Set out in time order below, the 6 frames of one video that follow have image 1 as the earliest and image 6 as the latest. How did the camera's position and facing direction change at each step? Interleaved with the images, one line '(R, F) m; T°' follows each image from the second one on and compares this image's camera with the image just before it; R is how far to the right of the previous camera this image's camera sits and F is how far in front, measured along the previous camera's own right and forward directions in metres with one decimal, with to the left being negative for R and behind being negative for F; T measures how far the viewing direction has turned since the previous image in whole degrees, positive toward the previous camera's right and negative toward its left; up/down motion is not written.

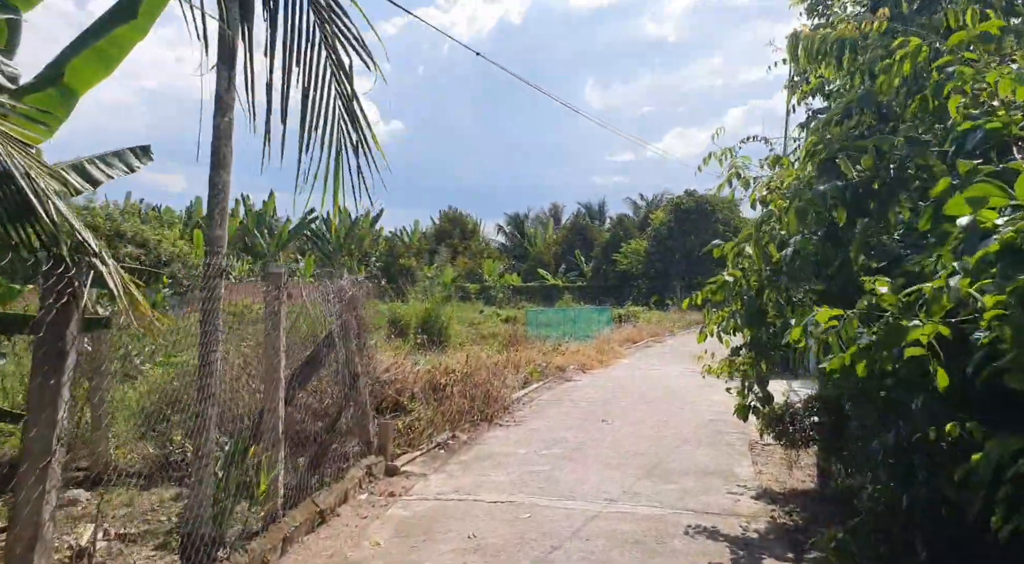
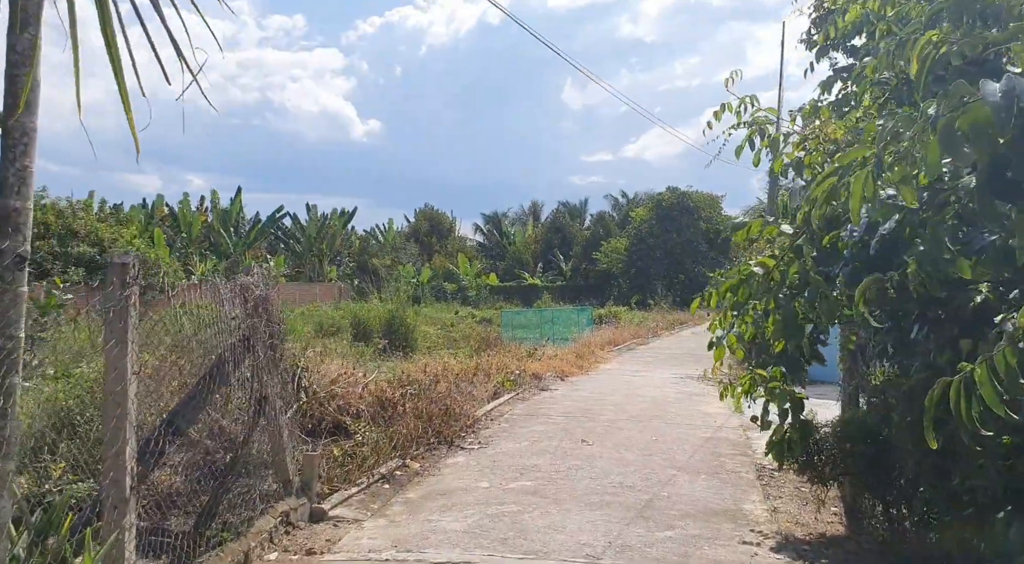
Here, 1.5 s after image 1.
(+0.2, +1.4) m; +1°
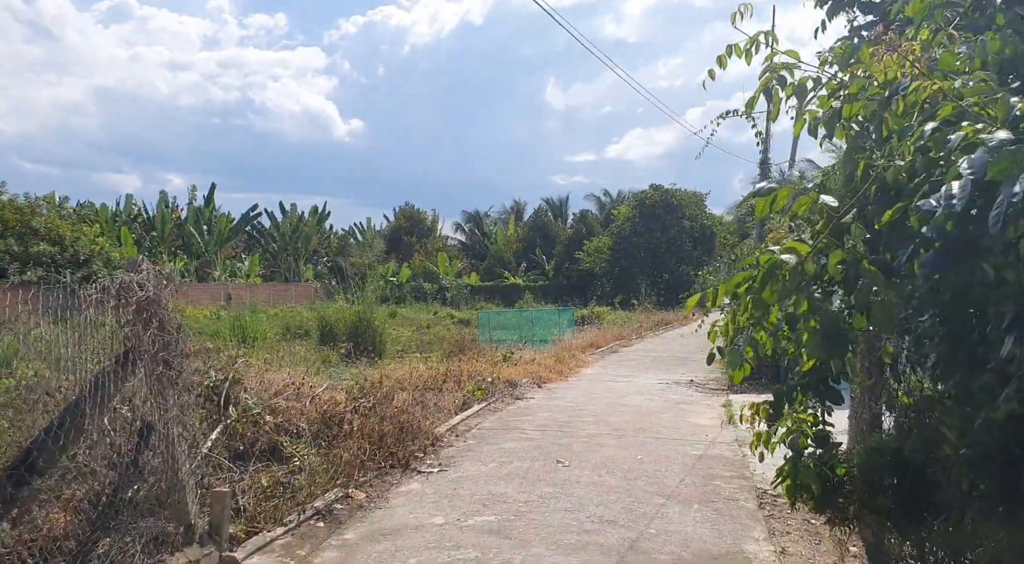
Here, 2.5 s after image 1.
(+0.2, +1.0) m; +1°
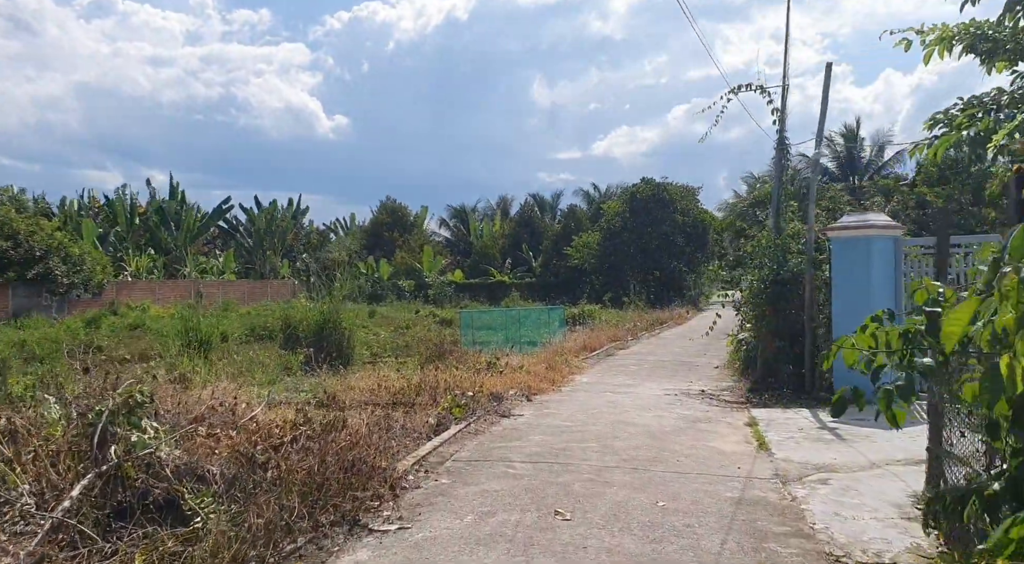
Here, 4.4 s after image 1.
(0.0, +1.7) m; +1°
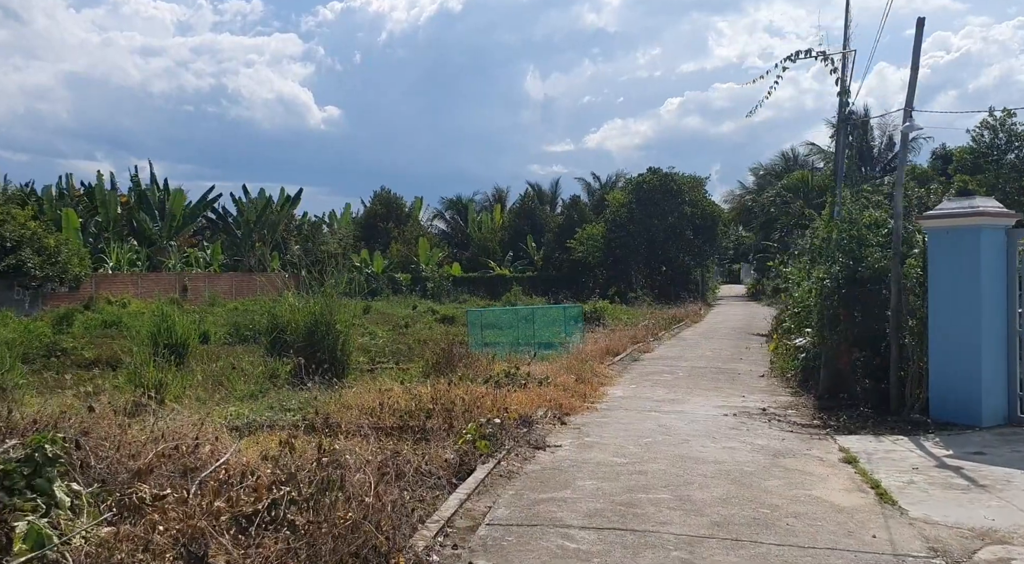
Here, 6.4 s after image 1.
(-0.4, +1.8) m; +1°
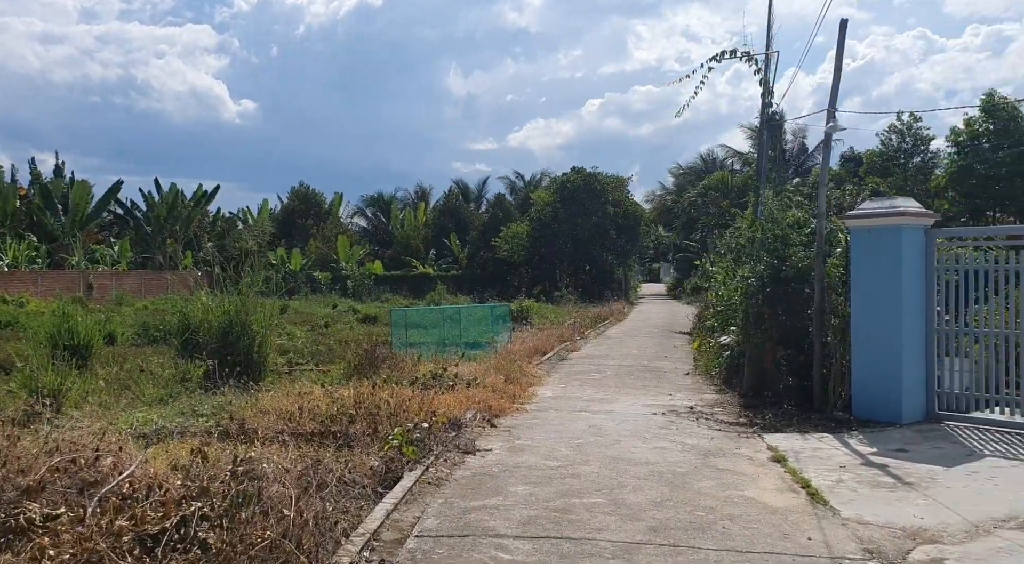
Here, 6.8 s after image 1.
(-0.1, +0.2) m; +5°
